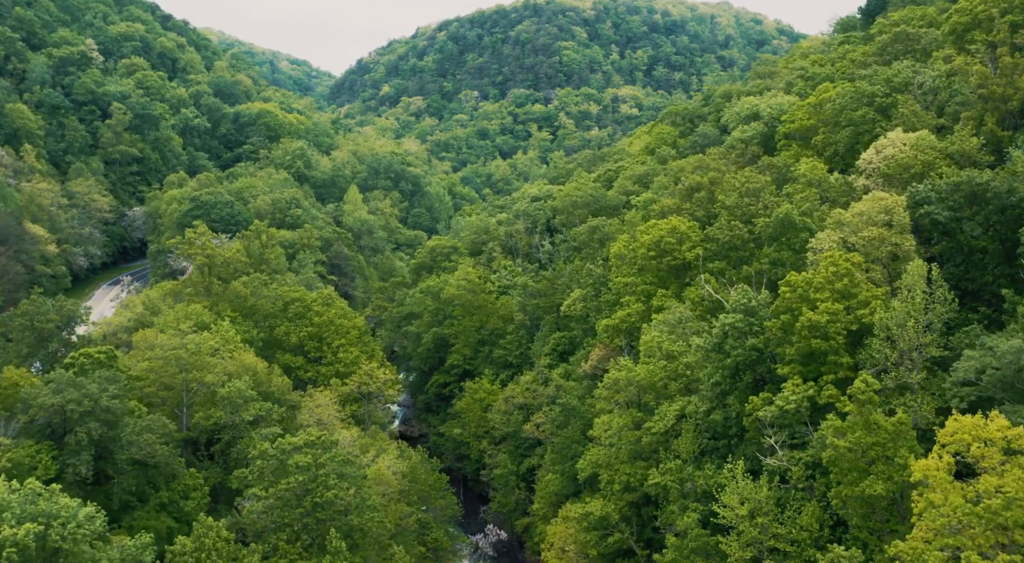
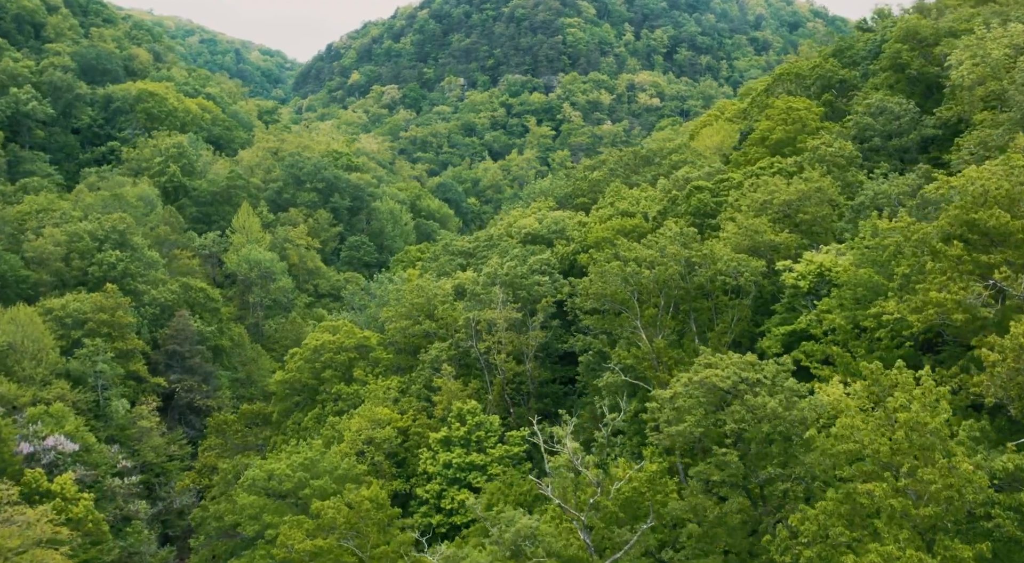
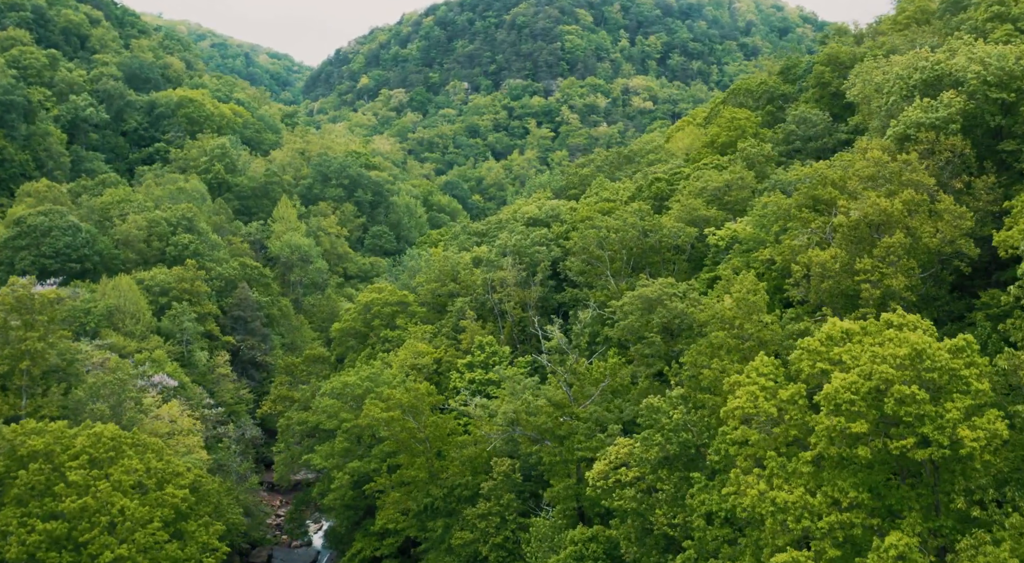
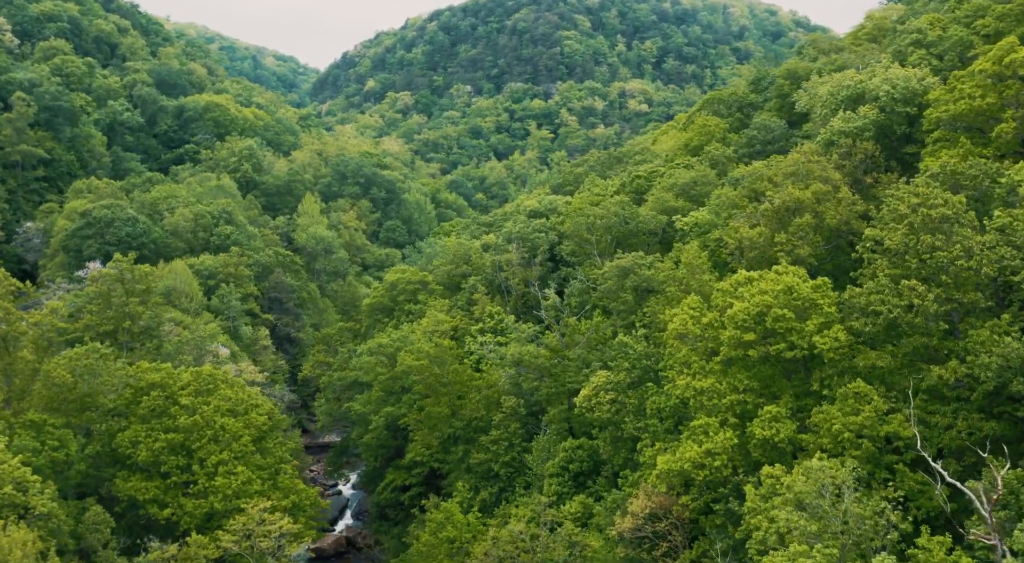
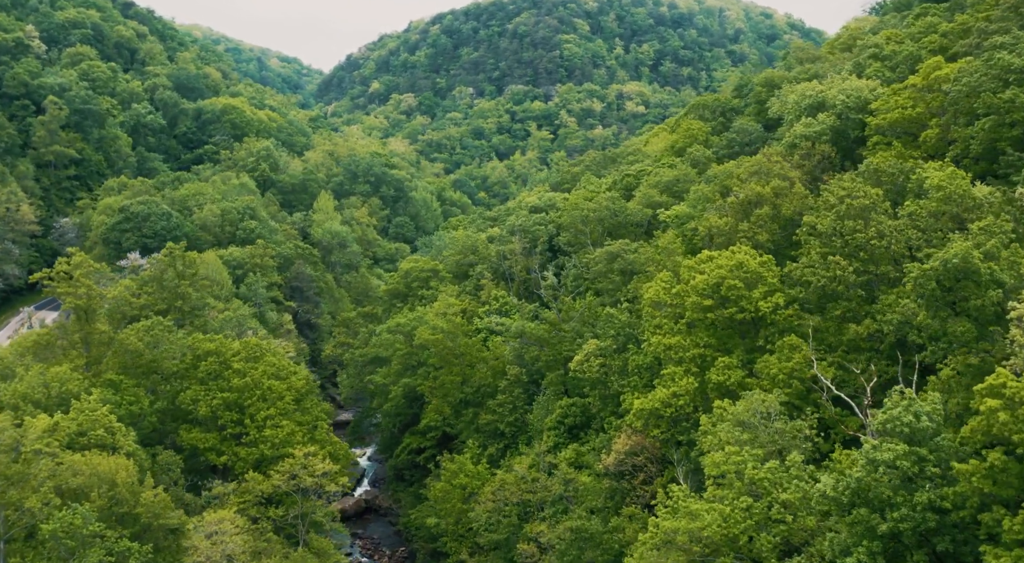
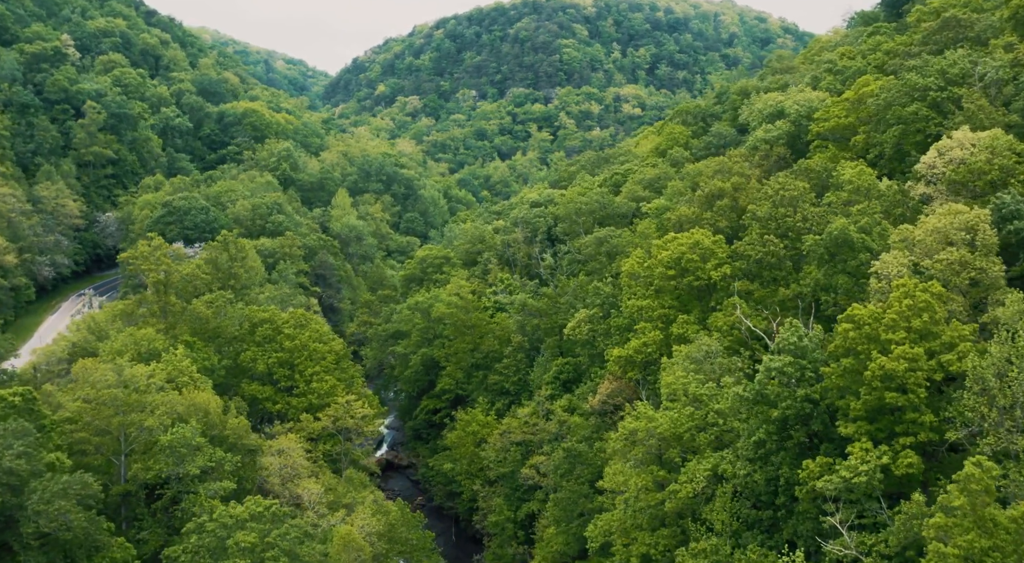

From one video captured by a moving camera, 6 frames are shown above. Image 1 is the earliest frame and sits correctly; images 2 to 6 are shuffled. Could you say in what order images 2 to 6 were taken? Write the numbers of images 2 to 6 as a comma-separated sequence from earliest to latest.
6, 5, 4, 3, 2
